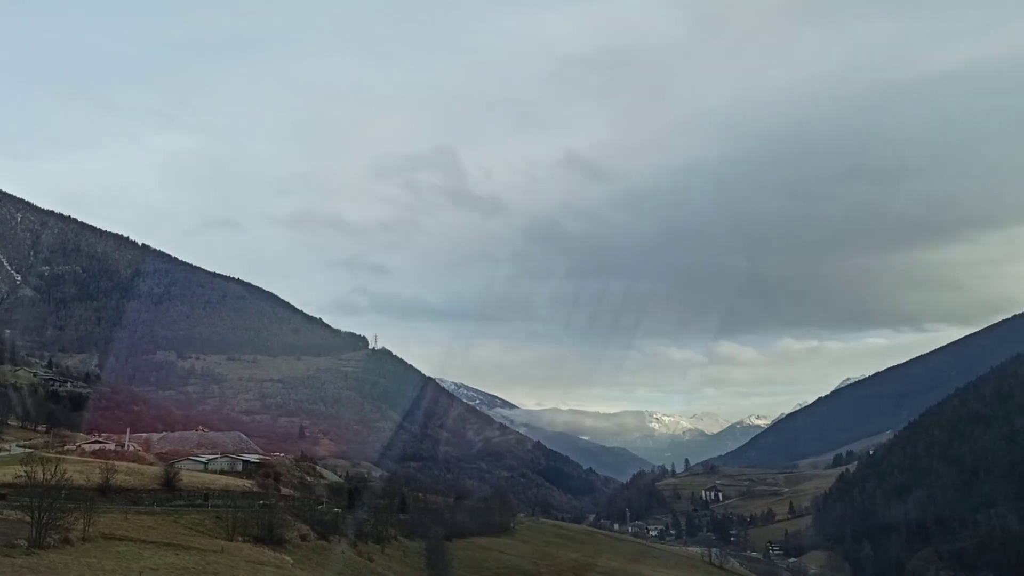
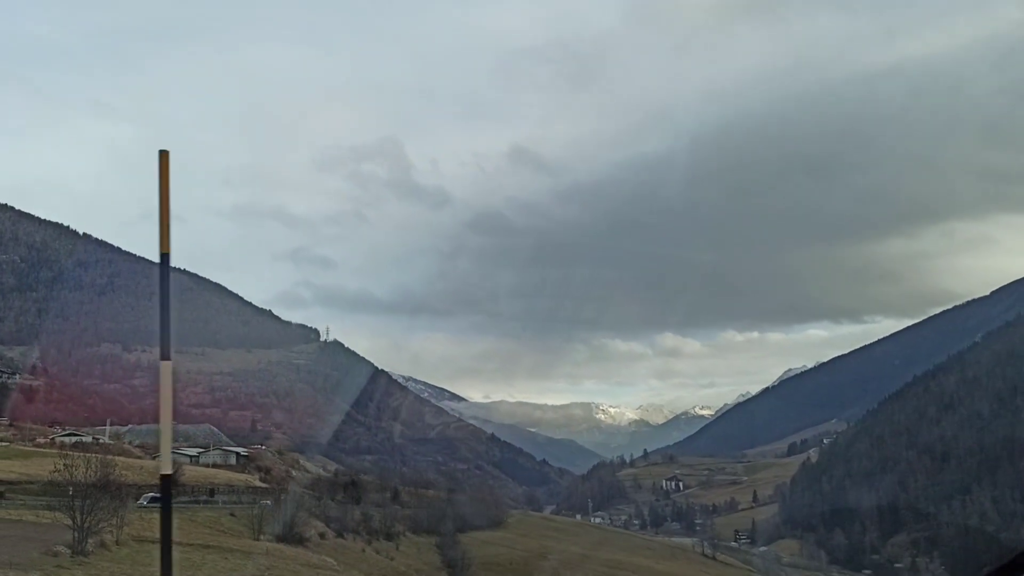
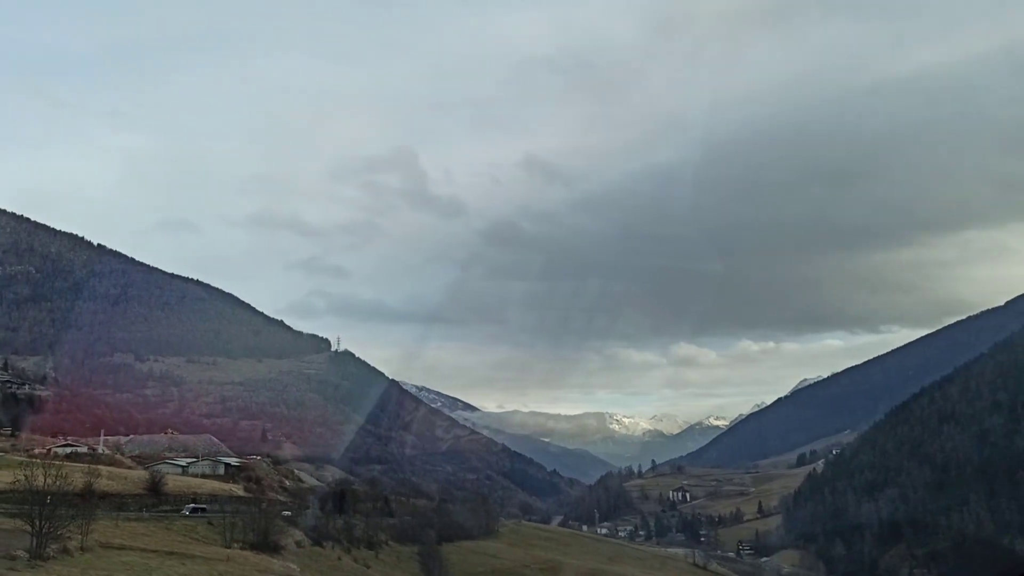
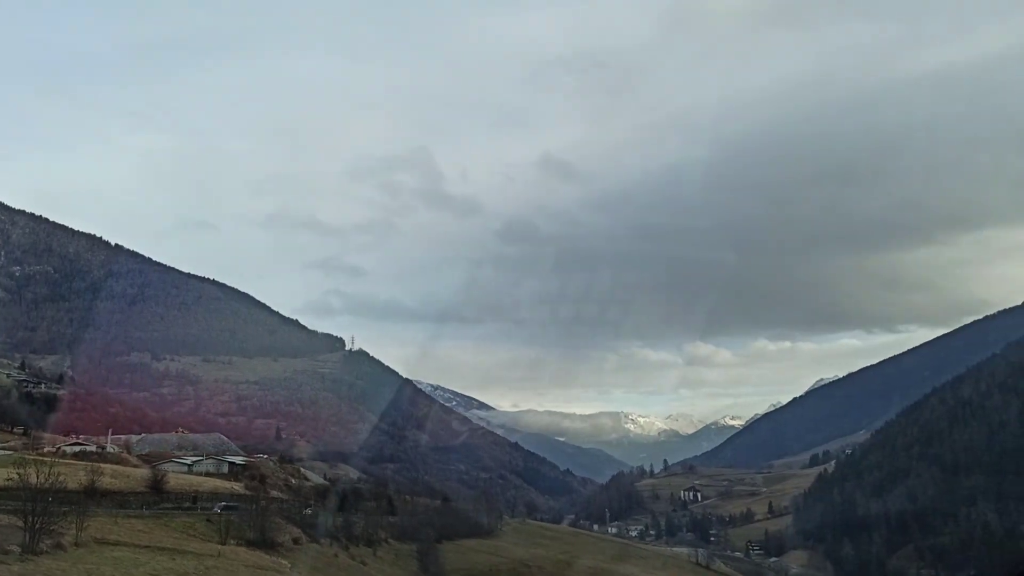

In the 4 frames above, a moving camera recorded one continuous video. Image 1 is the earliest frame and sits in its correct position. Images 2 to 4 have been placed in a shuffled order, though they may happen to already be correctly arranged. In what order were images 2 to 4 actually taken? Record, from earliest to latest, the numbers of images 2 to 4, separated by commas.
4, 3, 2
